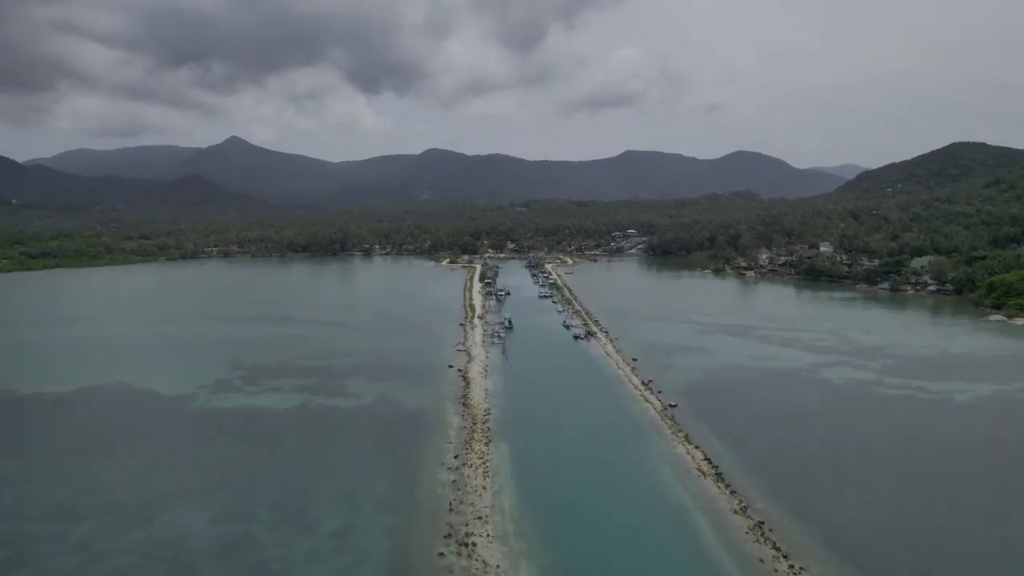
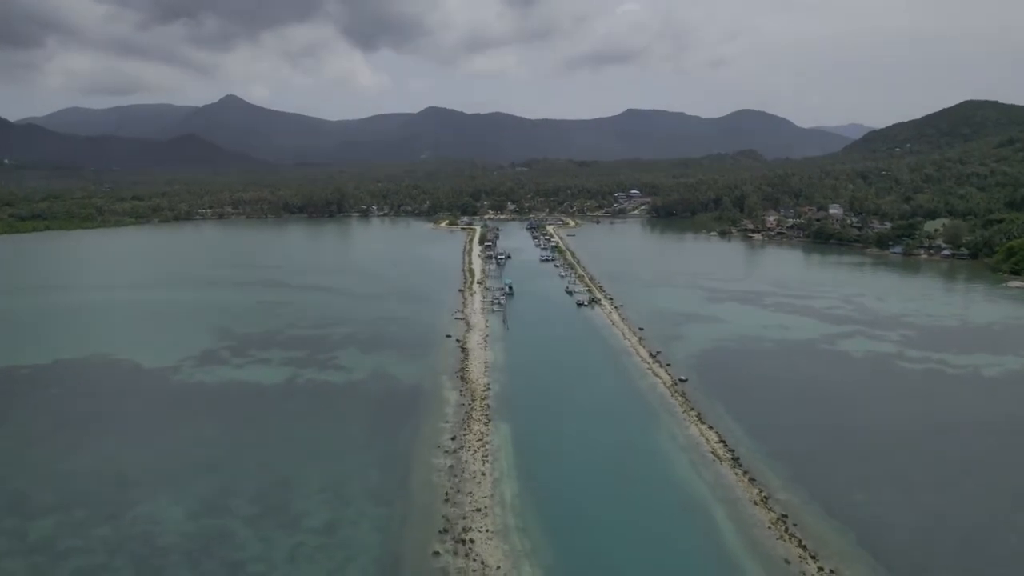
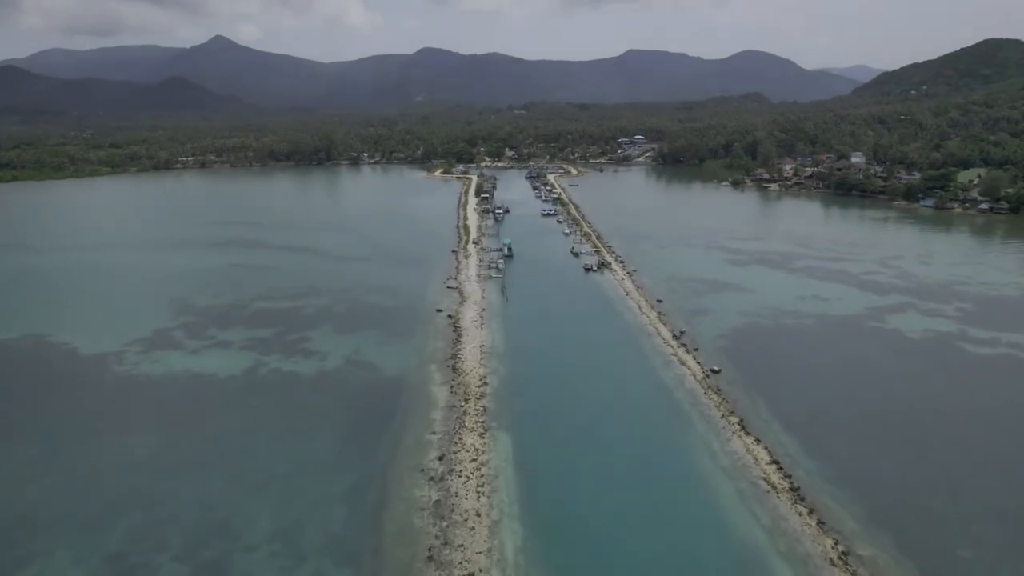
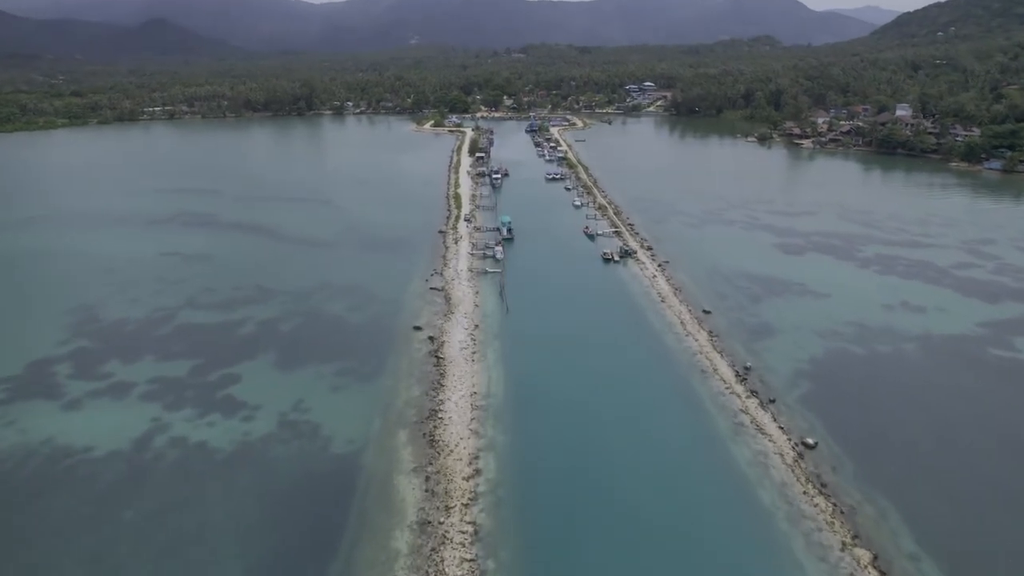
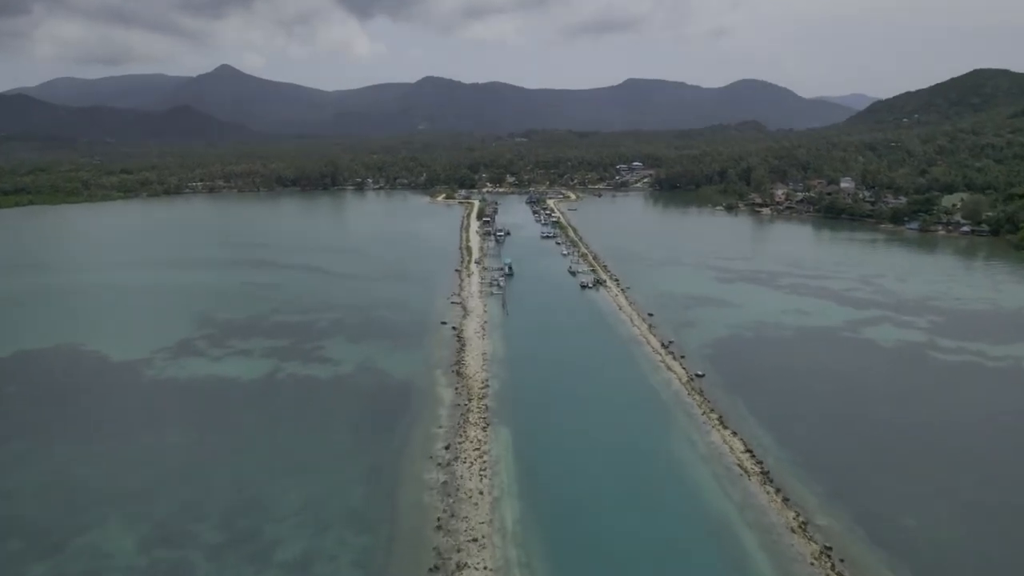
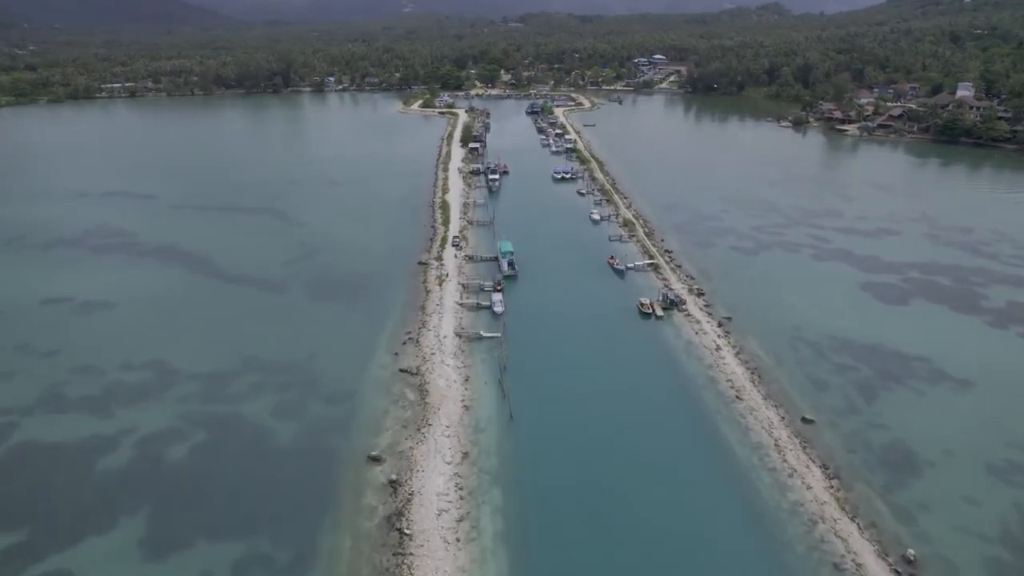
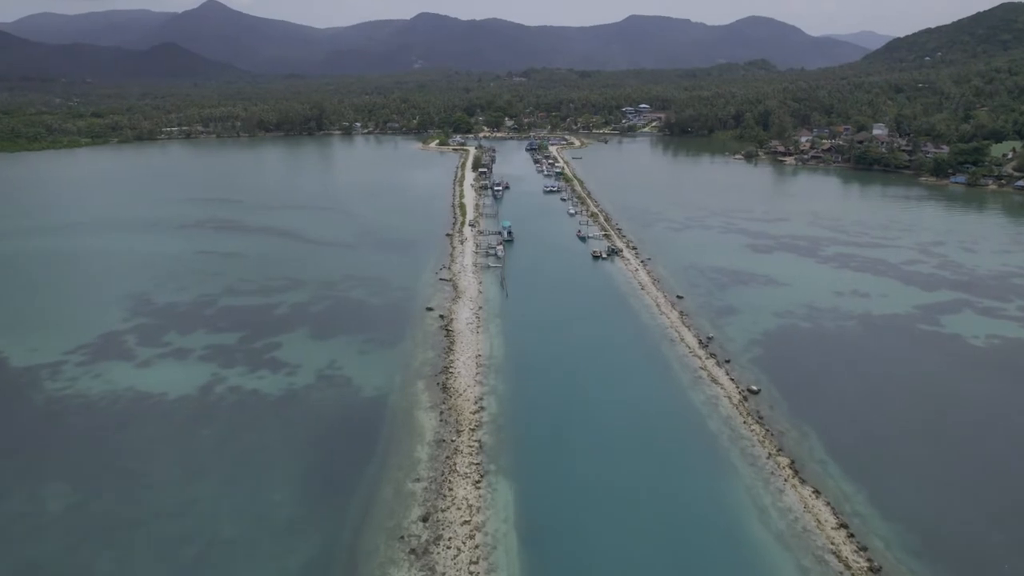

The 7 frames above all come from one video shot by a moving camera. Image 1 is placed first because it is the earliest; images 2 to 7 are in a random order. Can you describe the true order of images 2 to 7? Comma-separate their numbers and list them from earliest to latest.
2, 5, 3, 7, 4, 6
